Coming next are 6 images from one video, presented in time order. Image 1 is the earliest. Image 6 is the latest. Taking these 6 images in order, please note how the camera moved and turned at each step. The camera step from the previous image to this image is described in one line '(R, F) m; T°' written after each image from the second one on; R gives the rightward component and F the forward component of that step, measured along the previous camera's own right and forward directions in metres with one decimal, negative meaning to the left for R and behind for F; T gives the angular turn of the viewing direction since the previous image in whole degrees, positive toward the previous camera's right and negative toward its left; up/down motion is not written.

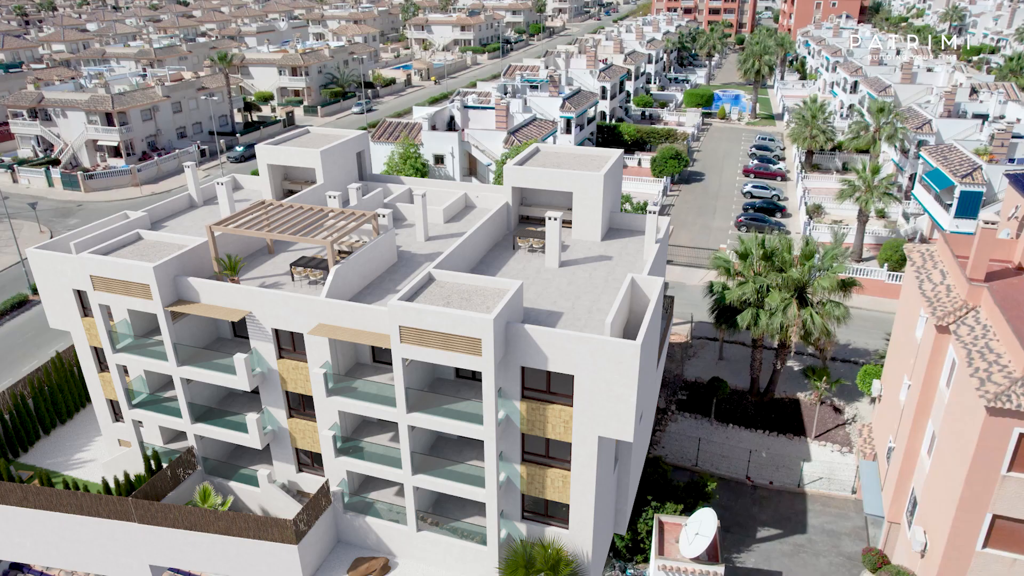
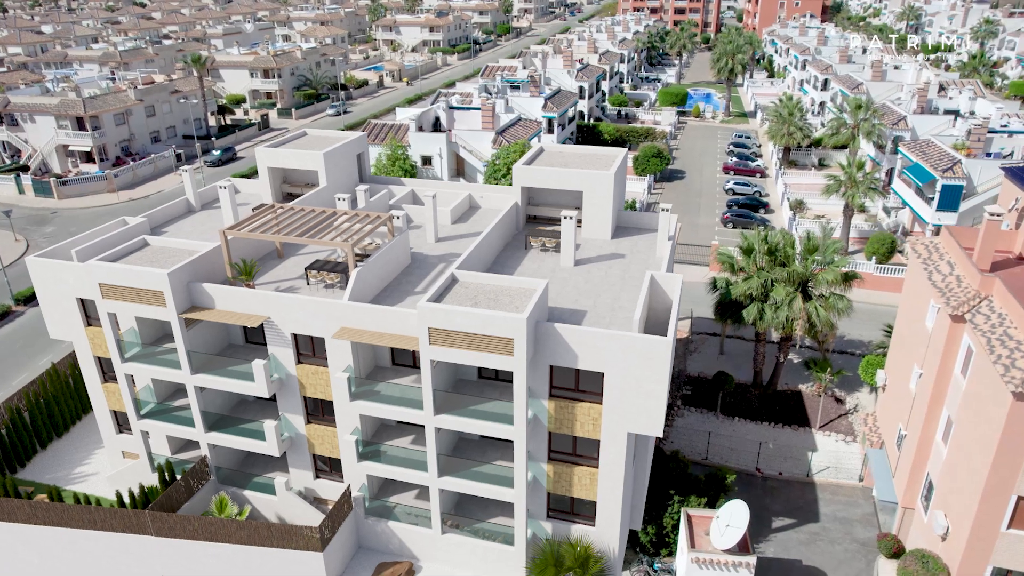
(-1.7, 0.0) m; +3°
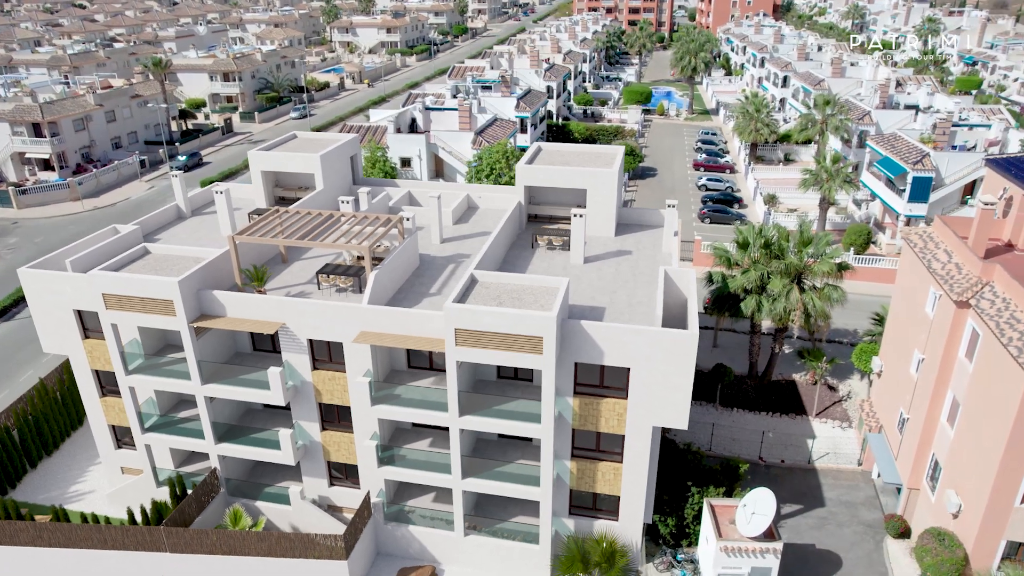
(-1.9, +0.1) m; +3°
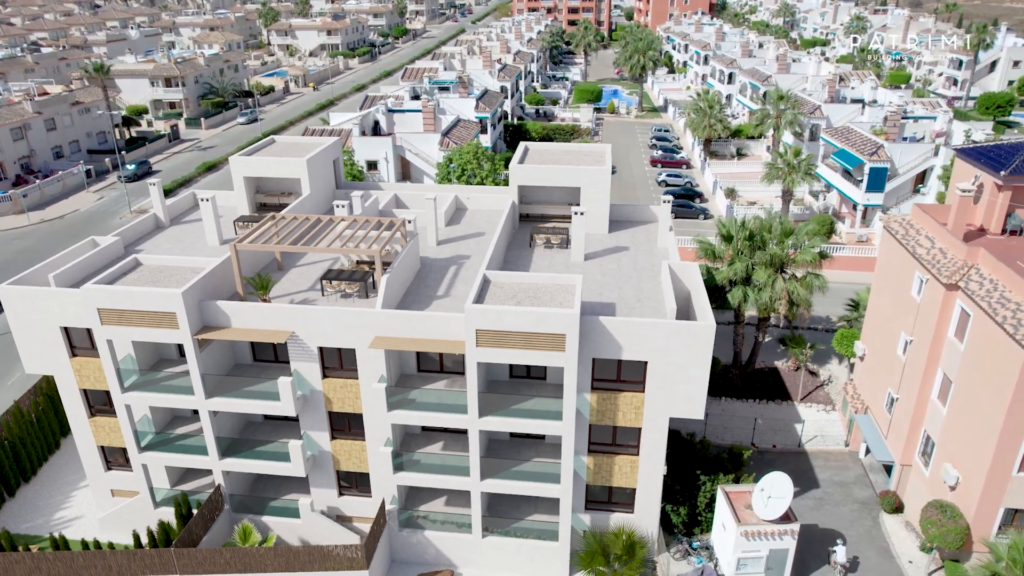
(-2.1, +0.1) m; +4°
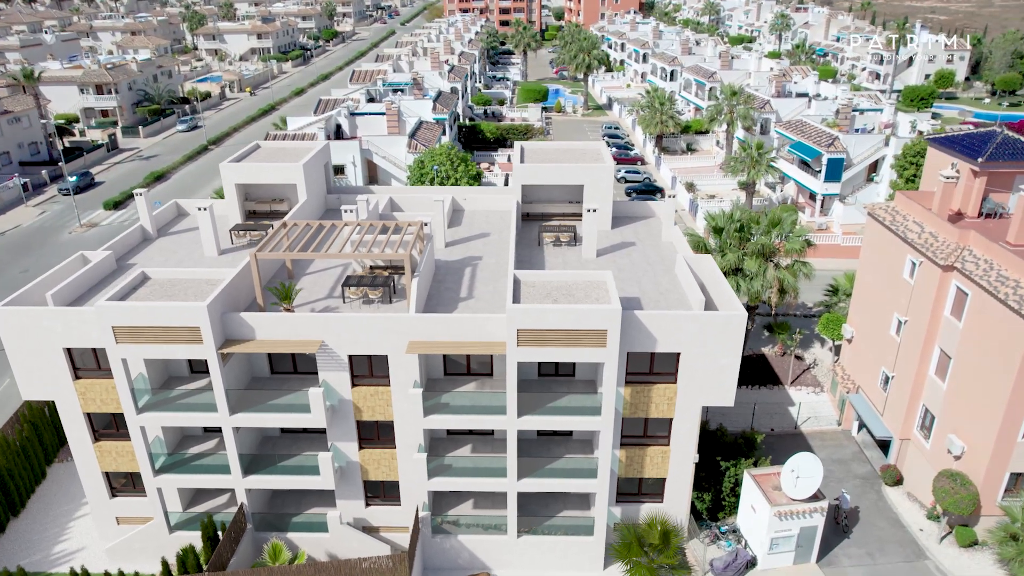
(-2.9, +0.1) m; +5°
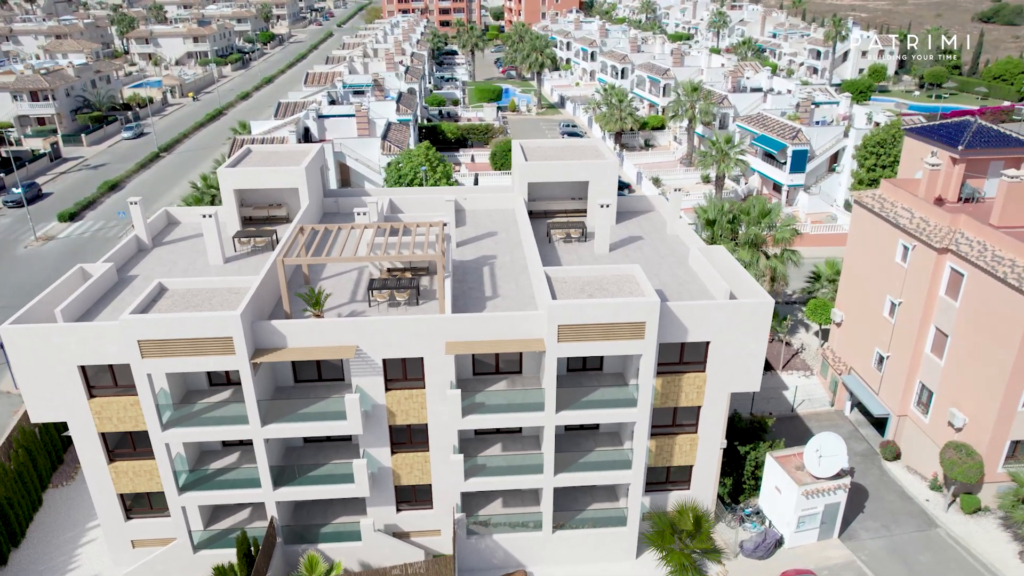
(-2.7, 0.0) m; +5°
